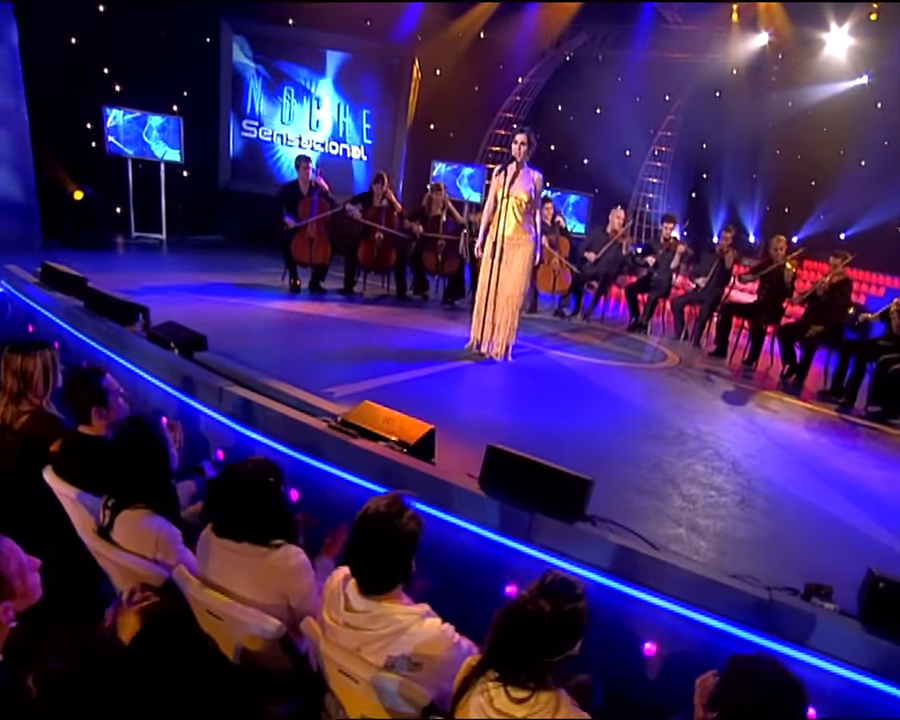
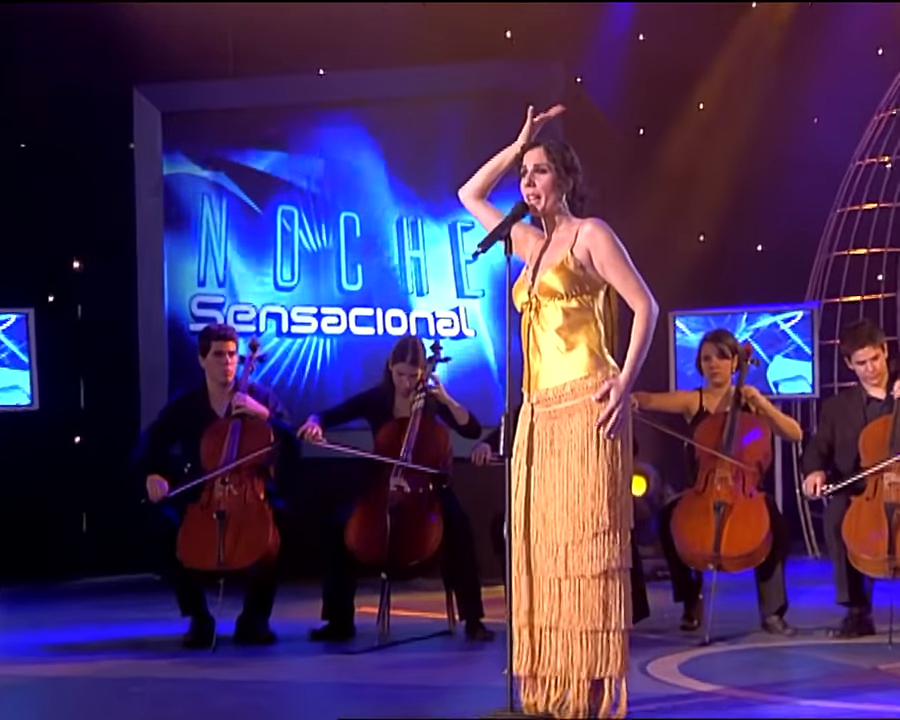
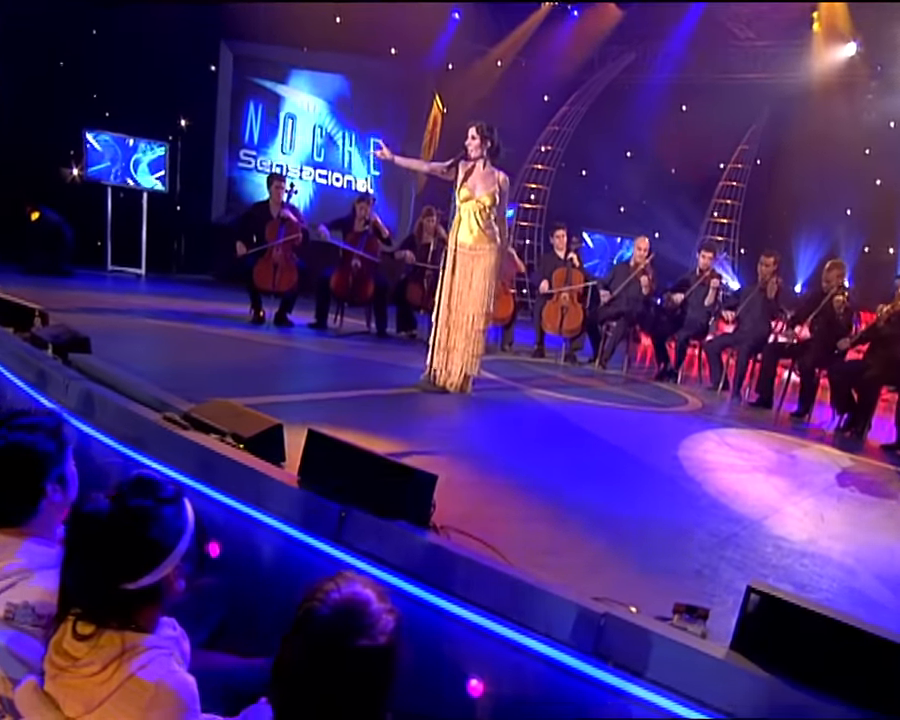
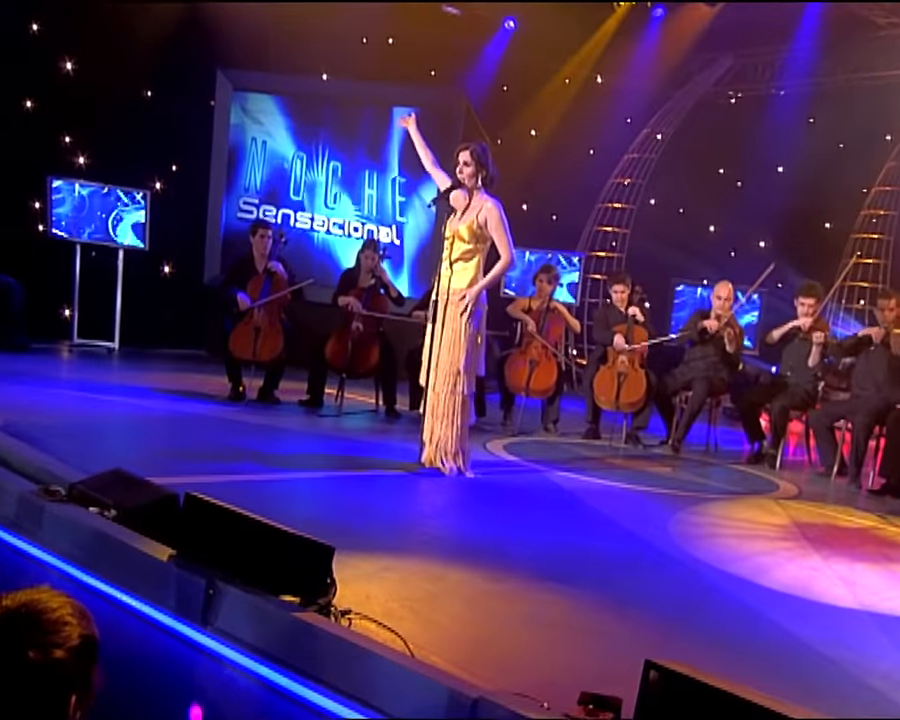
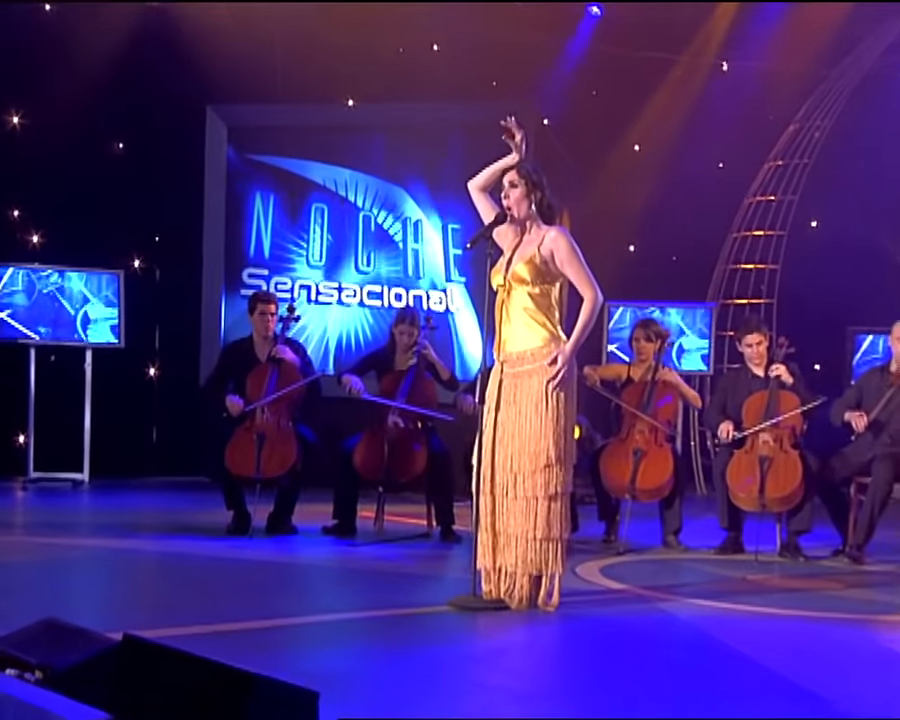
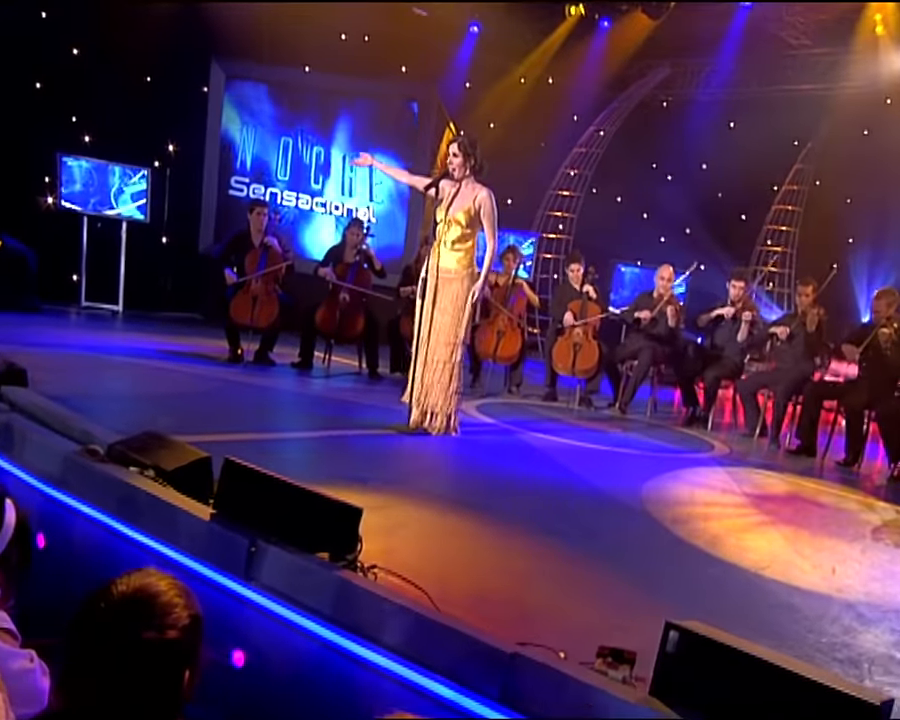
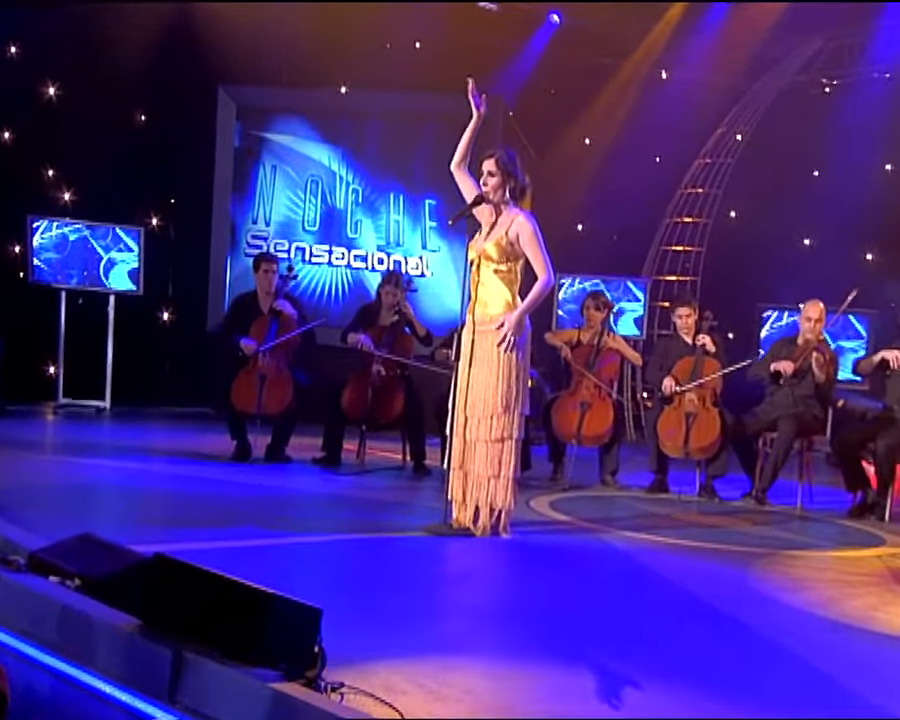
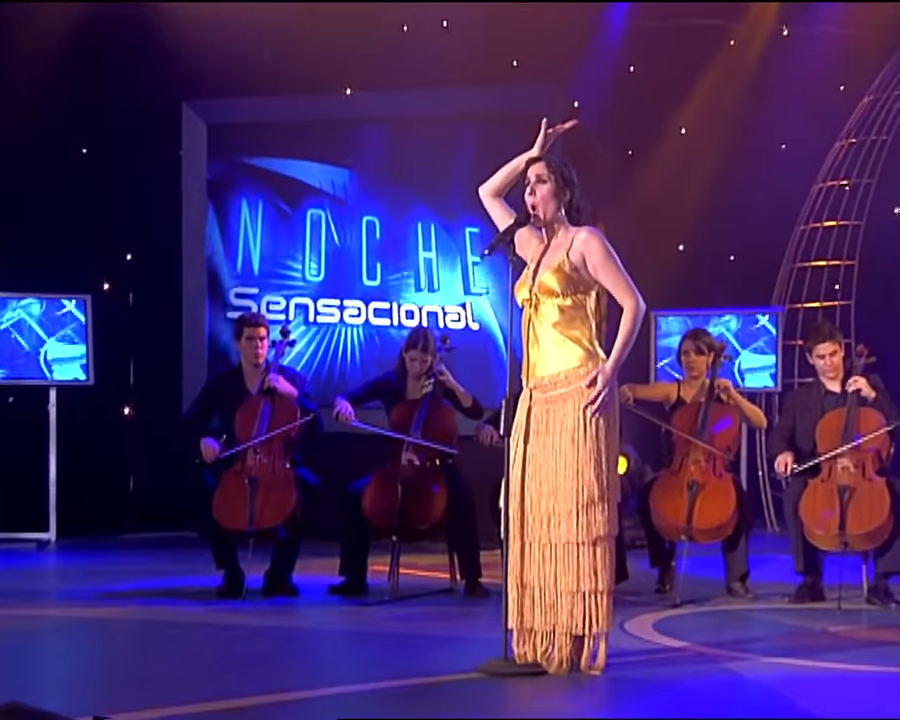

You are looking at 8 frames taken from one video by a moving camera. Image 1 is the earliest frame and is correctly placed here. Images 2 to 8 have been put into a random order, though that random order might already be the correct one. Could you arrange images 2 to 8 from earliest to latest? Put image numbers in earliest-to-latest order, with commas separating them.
3, 6, 4, 7, 5, 8, 2
